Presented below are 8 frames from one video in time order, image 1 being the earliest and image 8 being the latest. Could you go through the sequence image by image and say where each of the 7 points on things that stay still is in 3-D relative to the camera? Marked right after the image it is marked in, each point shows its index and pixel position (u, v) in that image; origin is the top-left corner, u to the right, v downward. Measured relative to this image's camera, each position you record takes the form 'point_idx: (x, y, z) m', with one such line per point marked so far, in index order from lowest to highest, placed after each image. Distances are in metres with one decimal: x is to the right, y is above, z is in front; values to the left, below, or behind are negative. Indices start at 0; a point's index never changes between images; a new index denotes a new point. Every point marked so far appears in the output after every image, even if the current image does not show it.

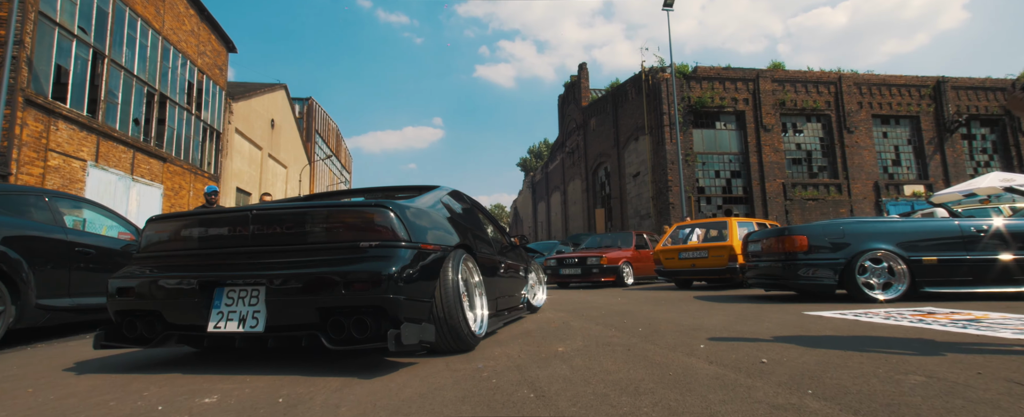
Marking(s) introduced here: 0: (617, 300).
0: (+1.7, -1.5, +7.7) m
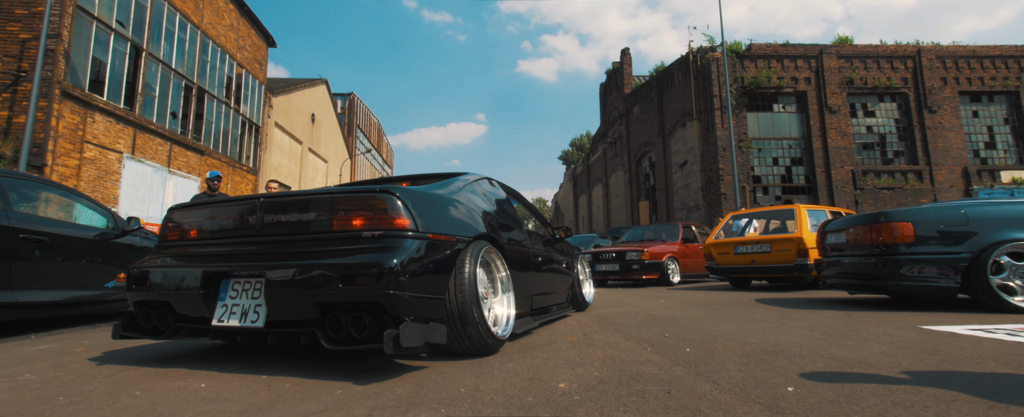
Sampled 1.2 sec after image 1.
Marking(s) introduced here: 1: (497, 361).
0: (+2.0, -1.3, +6.5) m
1: (-0.1, -0.9, +2.7) m
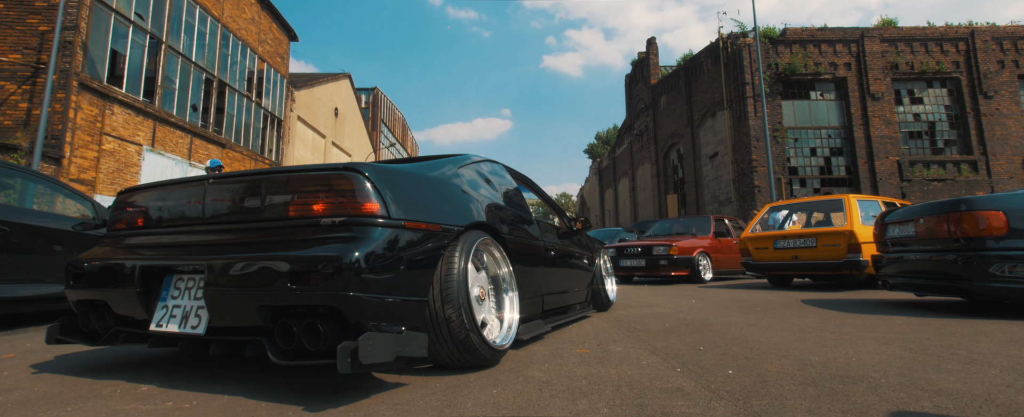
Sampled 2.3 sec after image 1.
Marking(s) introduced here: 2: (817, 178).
0: (+2.1, -1.1, +5.8) m
1: (-0.2, -0.8, +2.1) m
2: (+12.1, +1.2, +19.0) m
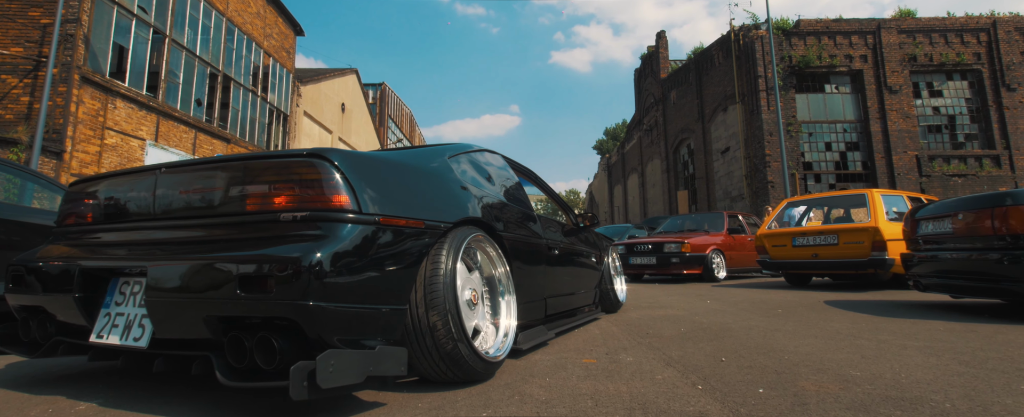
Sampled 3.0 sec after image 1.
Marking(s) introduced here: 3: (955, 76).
0: (+2.1, -1.1, +5.4) m
1: (-0.2, -0.7, +1.8) m
2: (+12.3, +1.4, +18.5) m
3: (+18.0, +5.4, +19.5) m
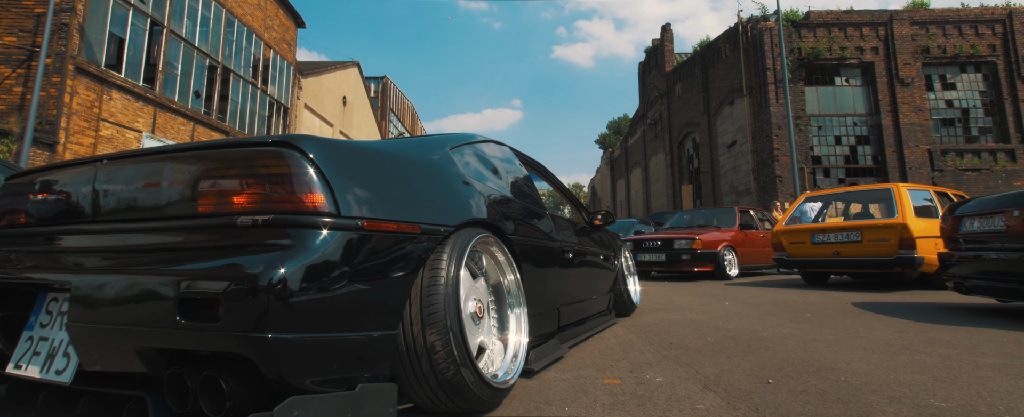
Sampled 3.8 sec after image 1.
0: (+2.2, -1.0, +5.1) m
1: (-0.1, -0.7, +1.4) m
2: (+12.5, +1.5, +18.1) m
3: (+18.2, +5.6, +19.0) m
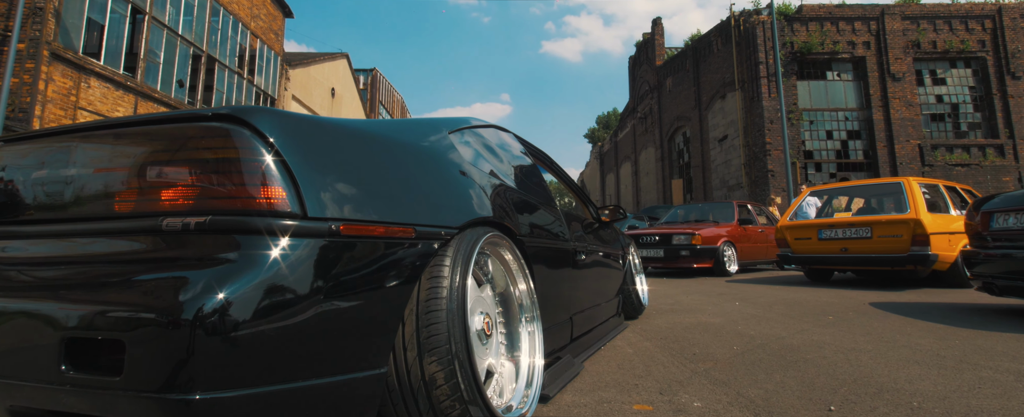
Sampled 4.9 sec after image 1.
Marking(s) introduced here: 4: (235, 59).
0: (+2.2, -1.0, +4.8) m
1: (-0.1, -0.7, +1.1) m
2: (+12.1, +1.7, +18.0) m
3: (+17.8, +5.8, +19.0) m
4: (-11.5, +6.1, +19.5) m
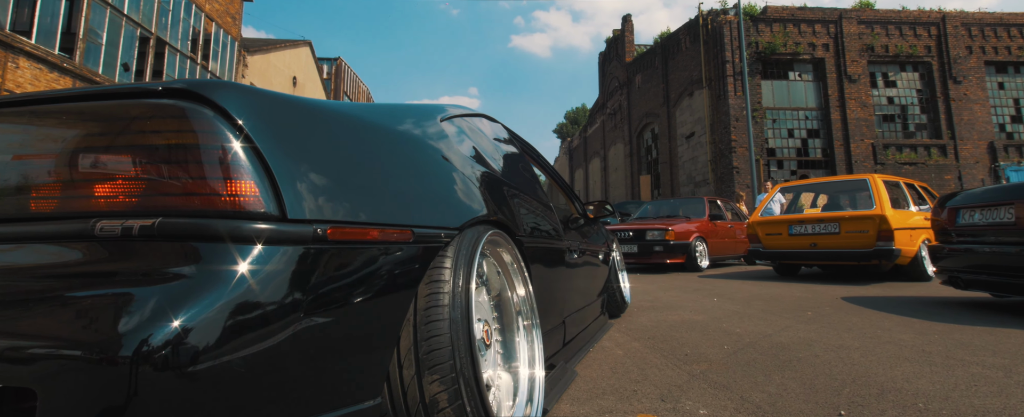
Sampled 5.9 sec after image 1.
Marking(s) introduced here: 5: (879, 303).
0: (+2.0, -0.9, +4.8) m
1: (0.0, -0.7, +1.0) m
2: (+11.0, +1.9, +18.6) m
3: (+16.7, +5.9, +19.9) m
4: (-12.6, +6.4, +18.5) m
5: (+3.4, -0.9, +4.4) m
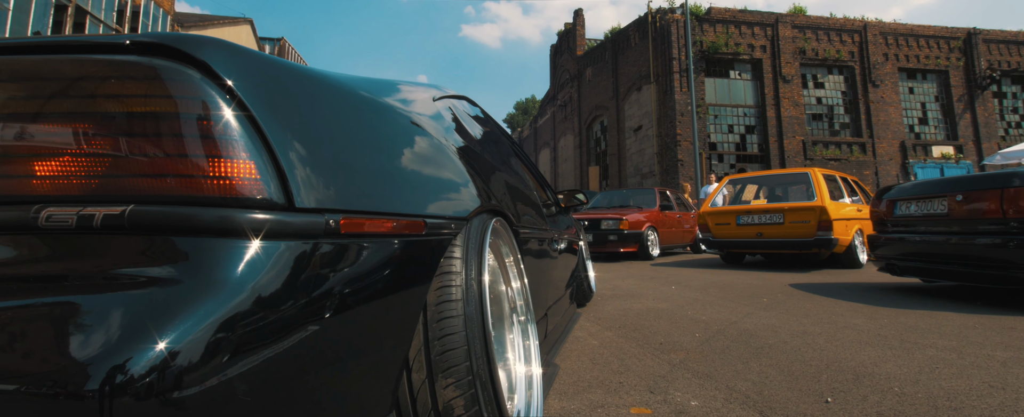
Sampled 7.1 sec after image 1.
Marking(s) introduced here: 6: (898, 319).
0: (+1.6, -0.8, +4.9) m
1: (0.0, -0.7, +0.9) m
2: (+9.1, +2.2, +19.5) m
3: (+14.6, +6.3, +21.4) m
4: (-14.3, +6.8, +16.7) m
5: (+3.0, -0.8, +4.6) m
6: (+2.5, -0.7, +3.0) m
